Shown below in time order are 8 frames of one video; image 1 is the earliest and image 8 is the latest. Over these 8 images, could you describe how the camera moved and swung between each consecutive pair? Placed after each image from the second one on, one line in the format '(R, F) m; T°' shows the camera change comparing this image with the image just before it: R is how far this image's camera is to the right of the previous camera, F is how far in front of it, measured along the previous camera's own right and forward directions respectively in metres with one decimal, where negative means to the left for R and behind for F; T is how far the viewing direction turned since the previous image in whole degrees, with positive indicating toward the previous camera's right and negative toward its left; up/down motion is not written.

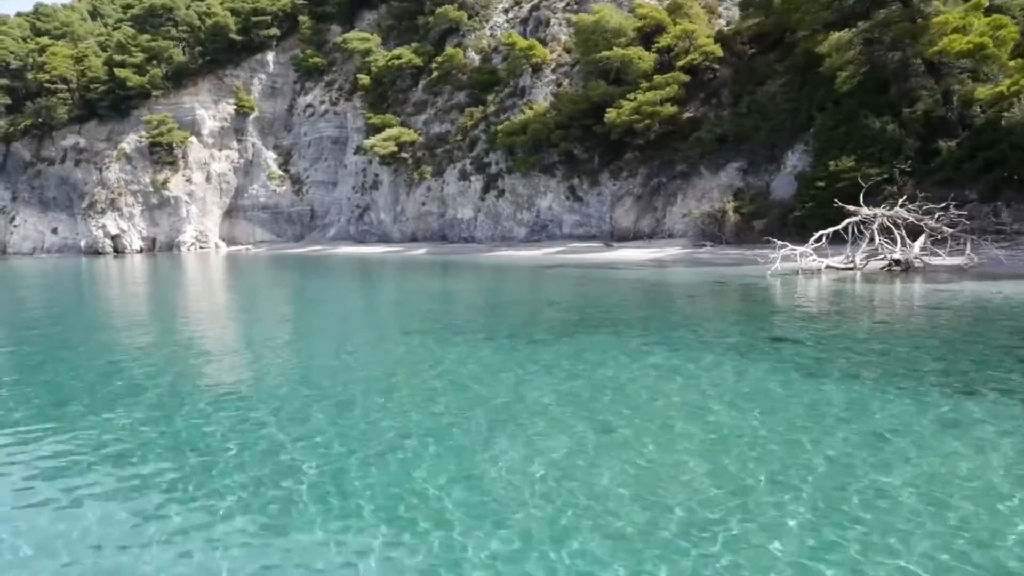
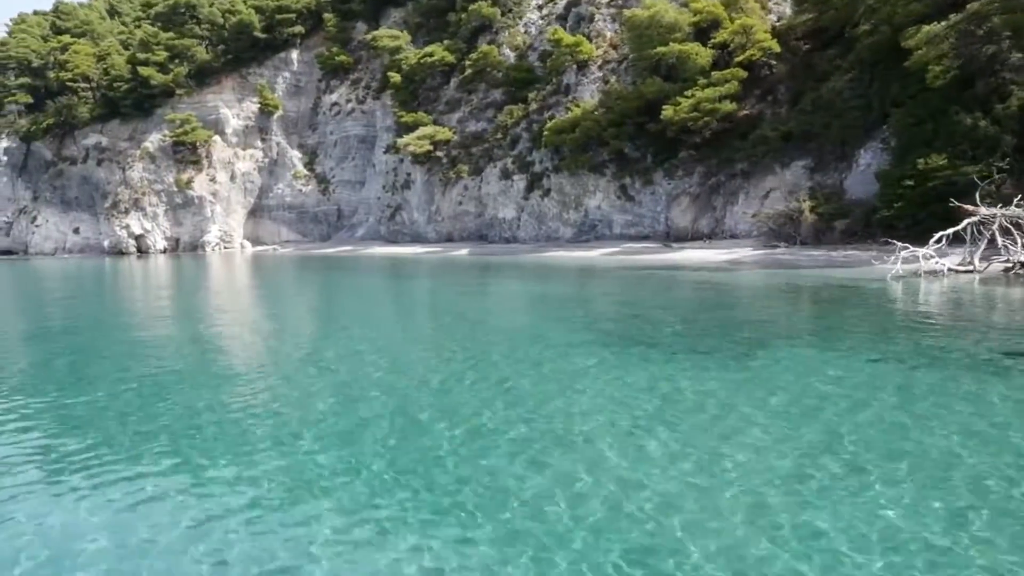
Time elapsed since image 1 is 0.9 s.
(-2.1, +0.8) m; 0°
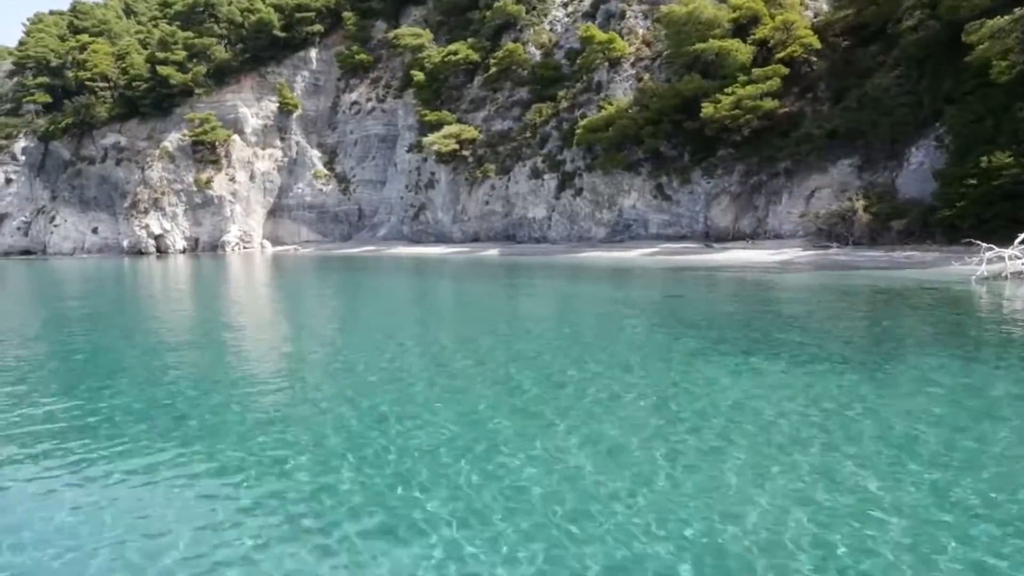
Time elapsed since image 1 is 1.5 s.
(-1.2, +0.5) m; 0°
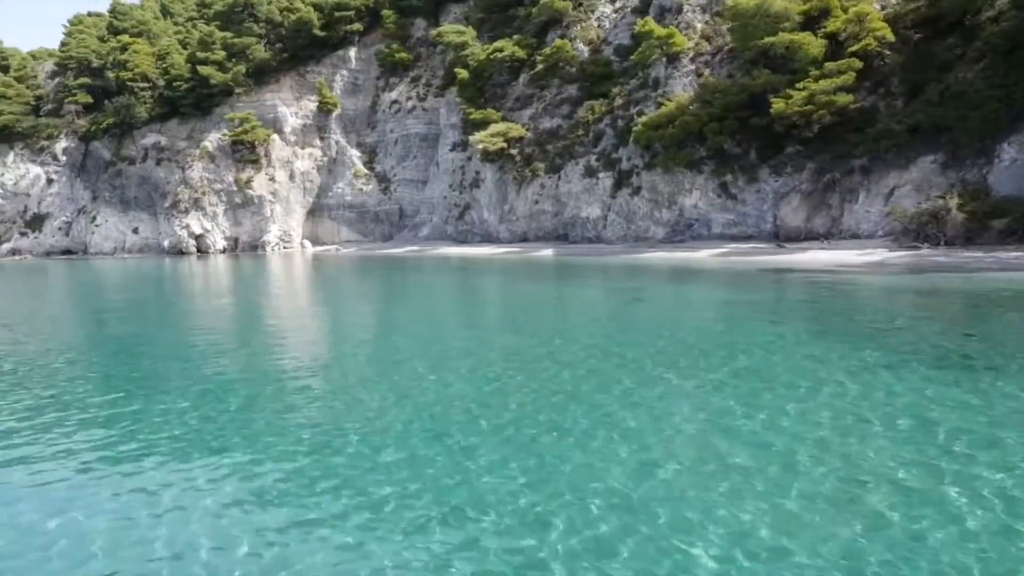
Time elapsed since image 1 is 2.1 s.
(-1.6, +0.7) m; -2°
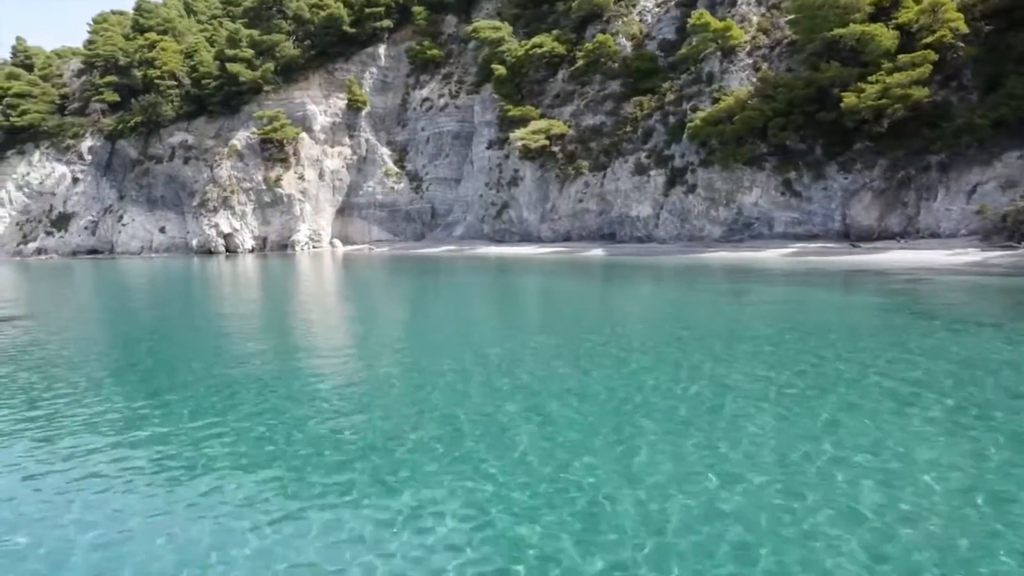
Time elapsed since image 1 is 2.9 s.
(-1.9, +1.0) m; -1°
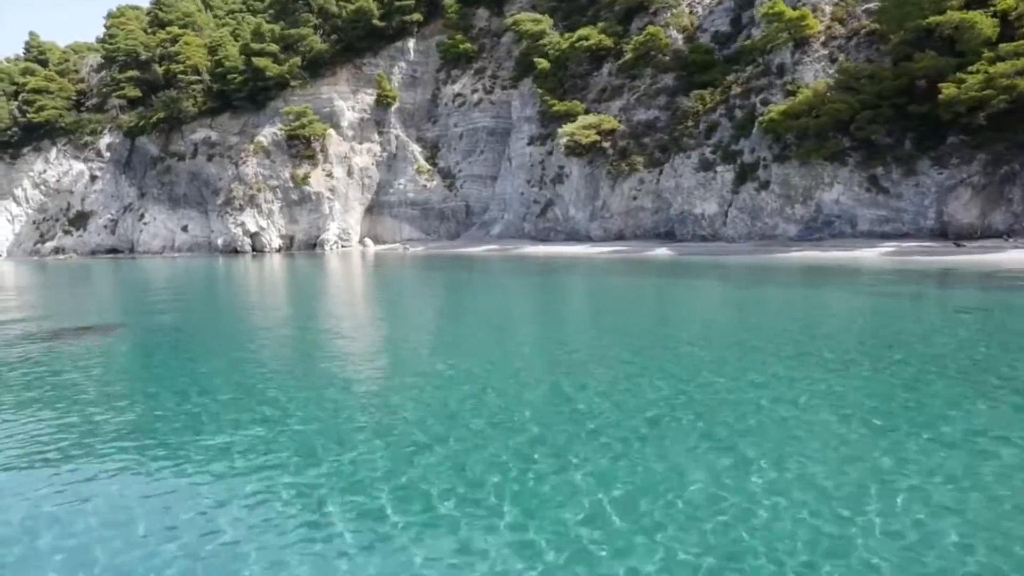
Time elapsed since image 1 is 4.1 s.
(-3.0, +1.5) m; 0°
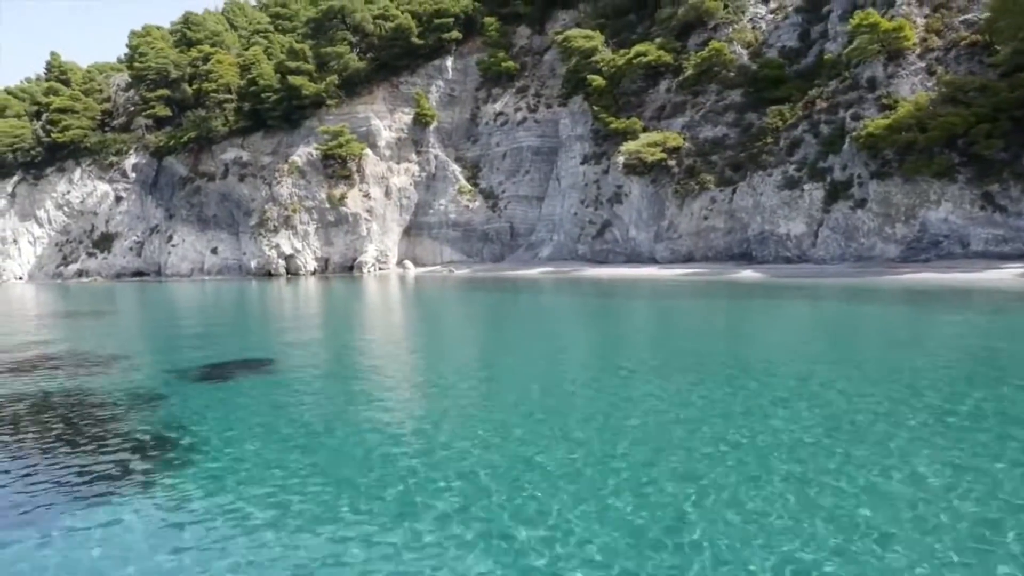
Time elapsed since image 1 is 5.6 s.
(-3.5, +1.9) m; 0°
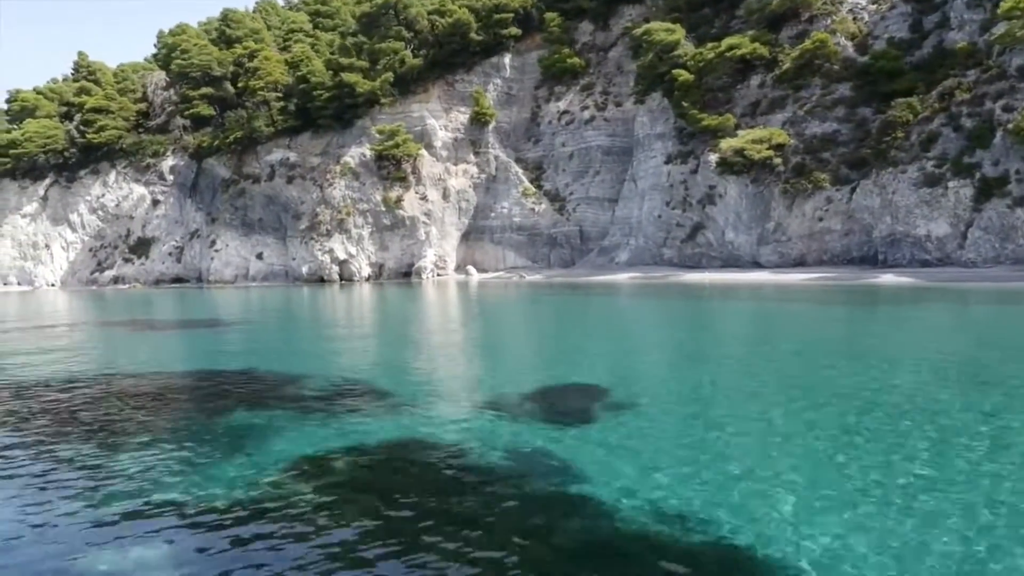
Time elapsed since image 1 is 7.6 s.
(-5.1, +2.7) m; 0°
